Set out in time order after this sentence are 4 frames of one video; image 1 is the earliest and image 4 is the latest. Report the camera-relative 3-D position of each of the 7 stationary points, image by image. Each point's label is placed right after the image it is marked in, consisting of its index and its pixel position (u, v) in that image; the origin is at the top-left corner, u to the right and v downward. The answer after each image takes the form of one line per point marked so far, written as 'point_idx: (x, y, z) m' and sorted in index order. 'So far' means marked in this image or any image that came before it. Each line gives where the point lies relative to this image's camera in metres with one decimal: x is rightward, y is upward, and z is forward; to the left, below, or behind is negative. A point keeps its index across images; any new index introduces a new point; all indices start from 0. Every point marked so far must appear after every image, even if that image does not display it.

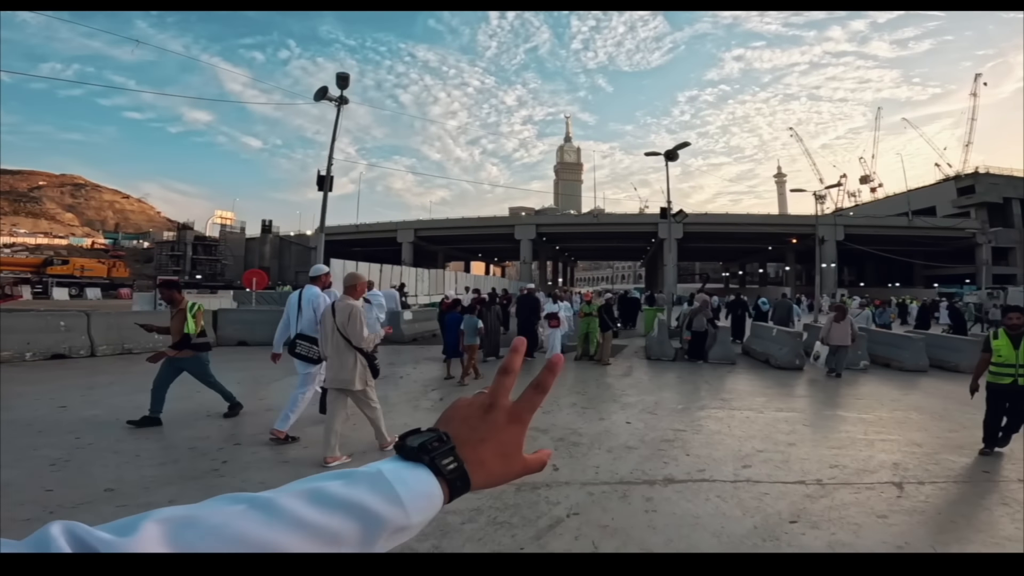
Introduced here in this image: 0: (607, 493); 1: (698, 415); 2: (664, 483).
0: (+0.8, -1.7, +4.5) m
1: (+2.4, -1.7, +7.2) m
2: (+1.3, -1.7, +4.7) m
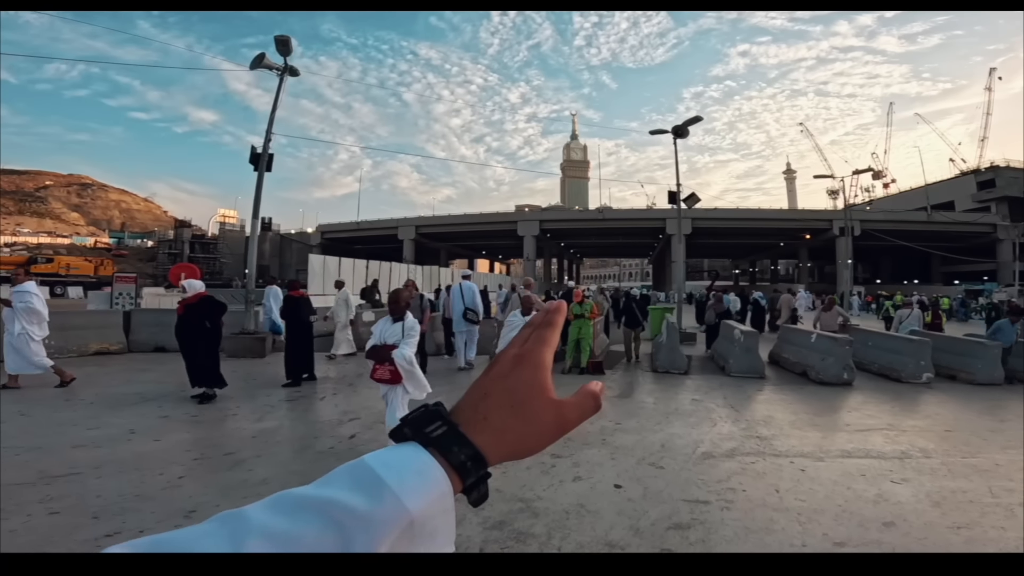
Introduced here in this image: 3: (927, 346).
0: (+0.2, -1.6, +2.1) m
1: (+1.9, -1.6, +4.8) m
2: (+0.7, -1.6, +2.4) m
3: (+7.3, -1.0, +9.5) m
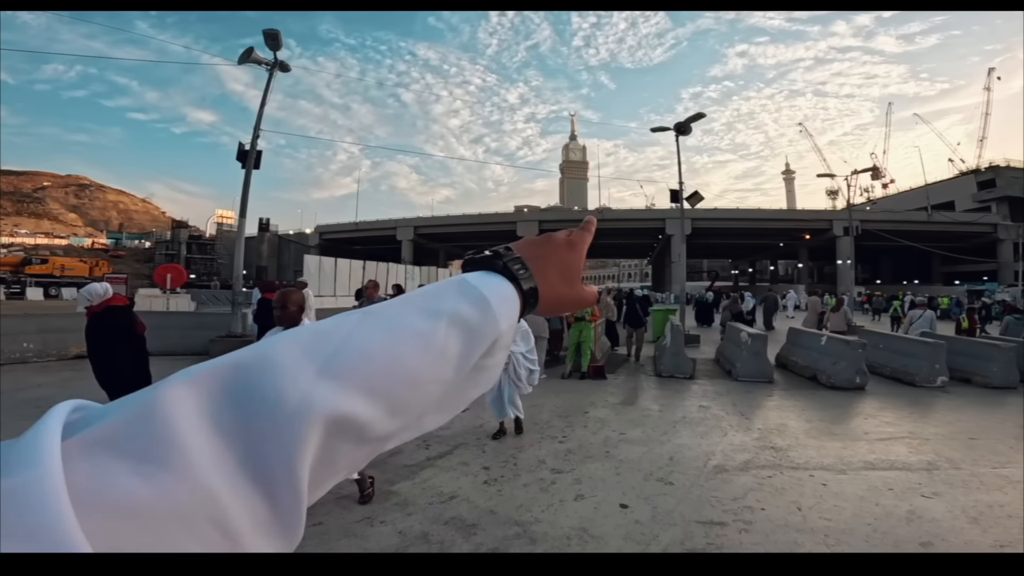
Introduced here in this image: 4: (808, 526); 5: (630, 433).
0: (+0.2, -1.6, +1.8) m
1: (+1.9, -1.6, +4.5) m
2: (+0.7, -1.6, +2.0) m
3: (+7.2, -1.0, +9.2) m
4: (+2.0, -1.6, +3.7) m
5: (+1.3, -1.6, +5.9) m
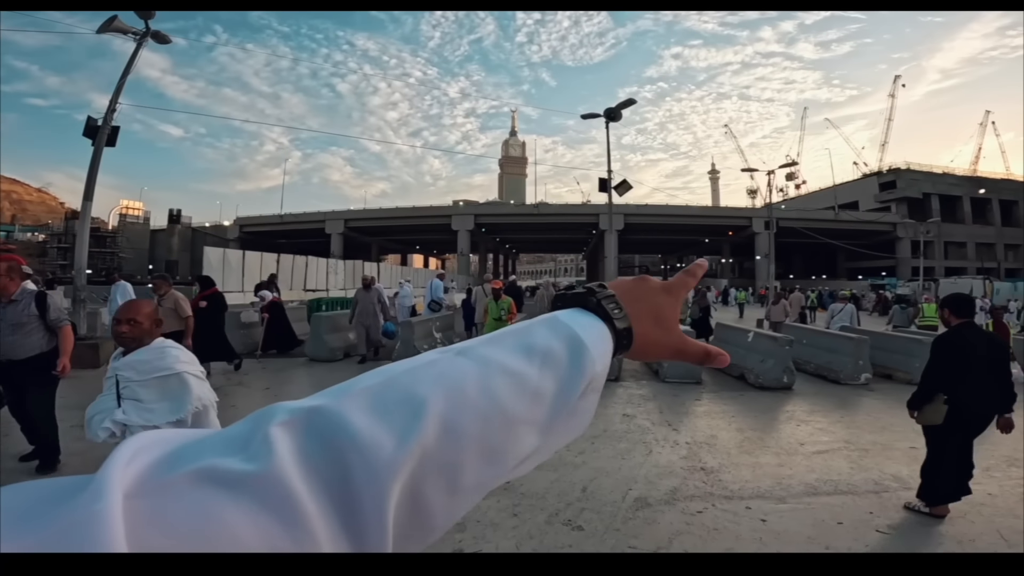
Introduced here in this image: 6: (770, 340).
0: (-0.4, -1.6, +0.7) m
1: (+1.0, -1.6, +3.6) m
2: (+0.2, -1.6, +1.0) m
3: (+5.8, -0.9, +8.9) m
4: (+1.3, -1.6, +2.9) m
5: (+0.3, -1.5, +5.0) m
6: (+4.1, -0.8, +8.5) m
